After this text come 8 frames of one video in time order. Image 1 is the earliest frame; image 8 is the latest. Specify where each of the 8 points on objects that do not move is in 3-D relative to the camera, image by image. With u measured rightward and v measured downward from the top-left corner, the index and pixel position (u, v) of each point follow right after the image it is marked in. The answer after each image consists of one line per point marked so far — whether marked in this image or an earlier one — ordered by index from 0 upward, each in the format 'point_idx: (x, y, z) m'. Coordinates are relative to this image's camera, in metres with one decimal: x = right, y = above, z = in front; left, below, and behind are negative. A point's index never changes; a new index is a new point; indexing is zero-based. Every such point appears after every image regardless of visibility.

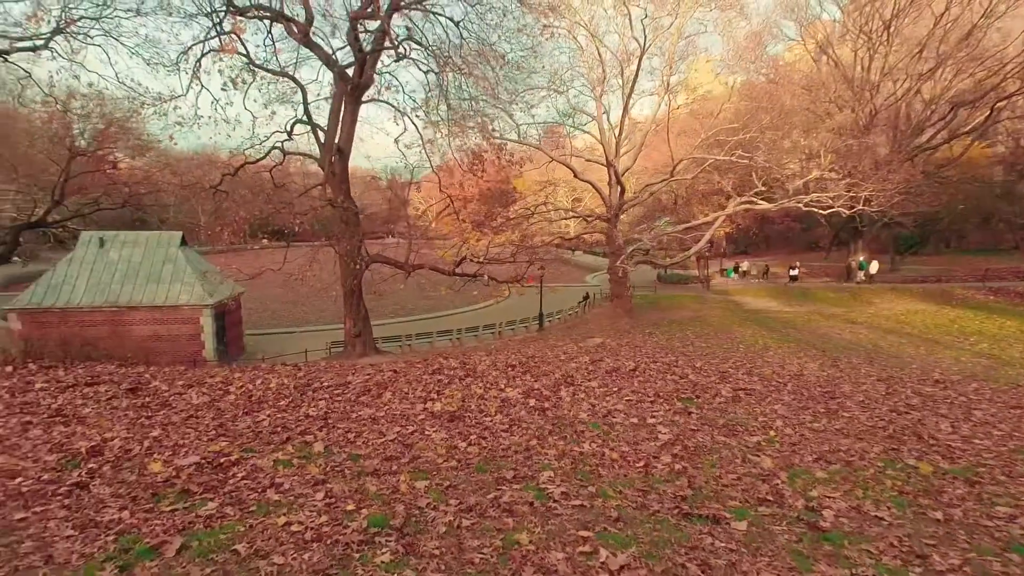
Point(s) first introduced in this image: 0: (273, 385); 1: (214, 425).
0: (-3.5, -1.4, +8.1) m
1: (-3.1, -1.4, +5.8) m
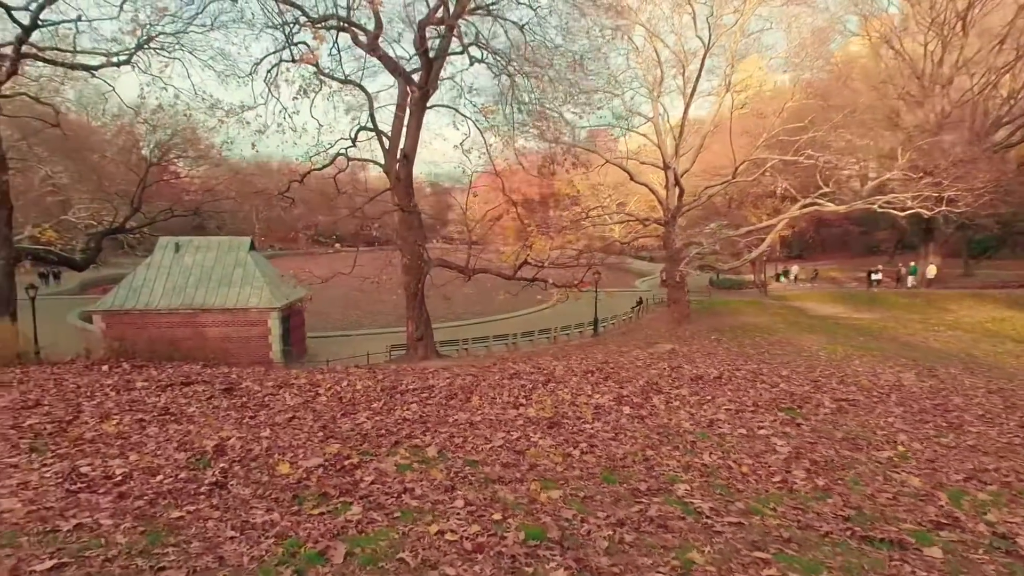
0: (-2.3, -1.5, +8.2) m
1: (-2.1, -1.5, +5.8) m
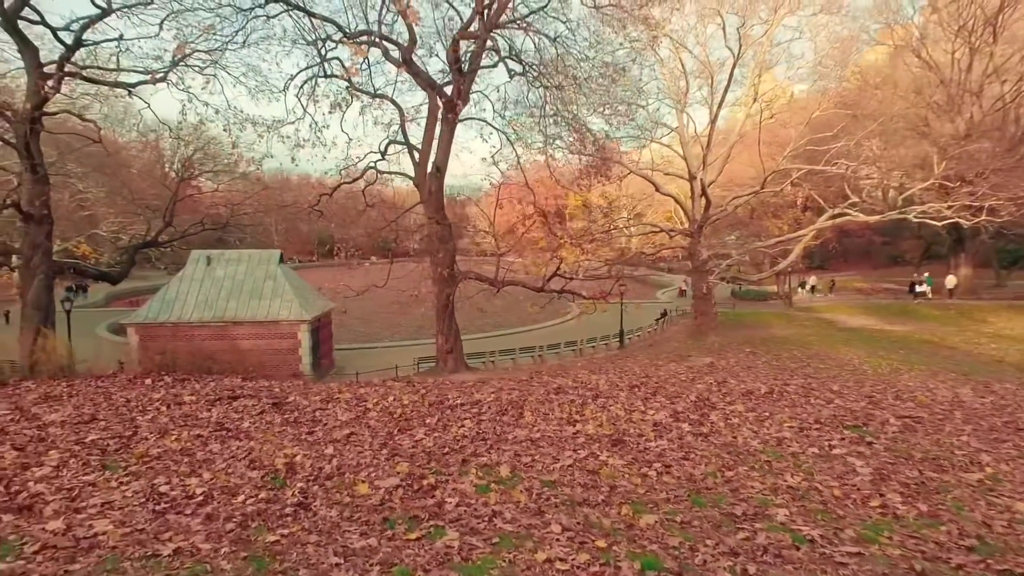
0: (-1.6, -1.7, +8.1) m
1: (-1.4, -1.6, +5.7) m
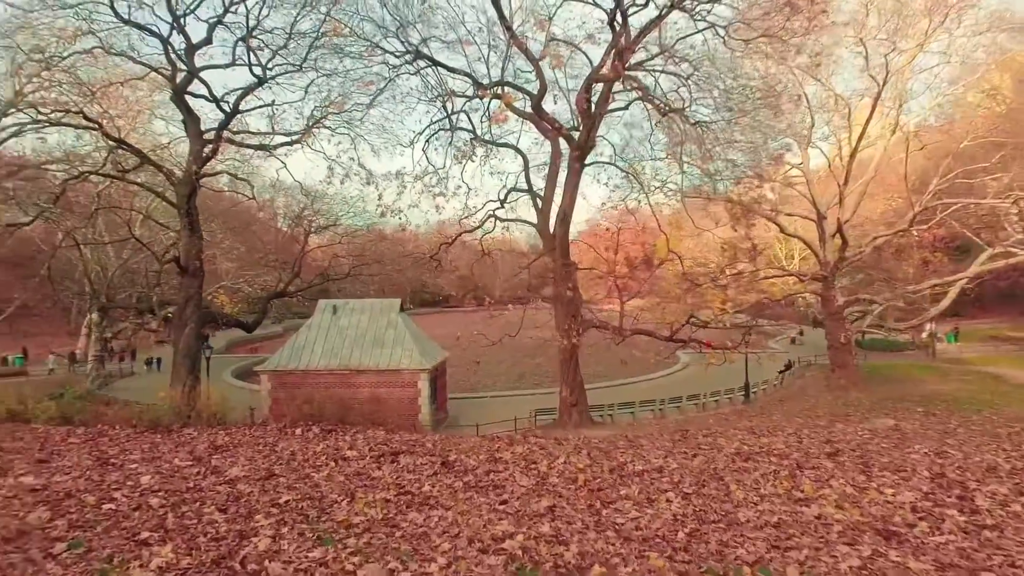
0: (+0.9, -2.4, +7.3) m
1: (+0.7, -2.1, +5.0) m
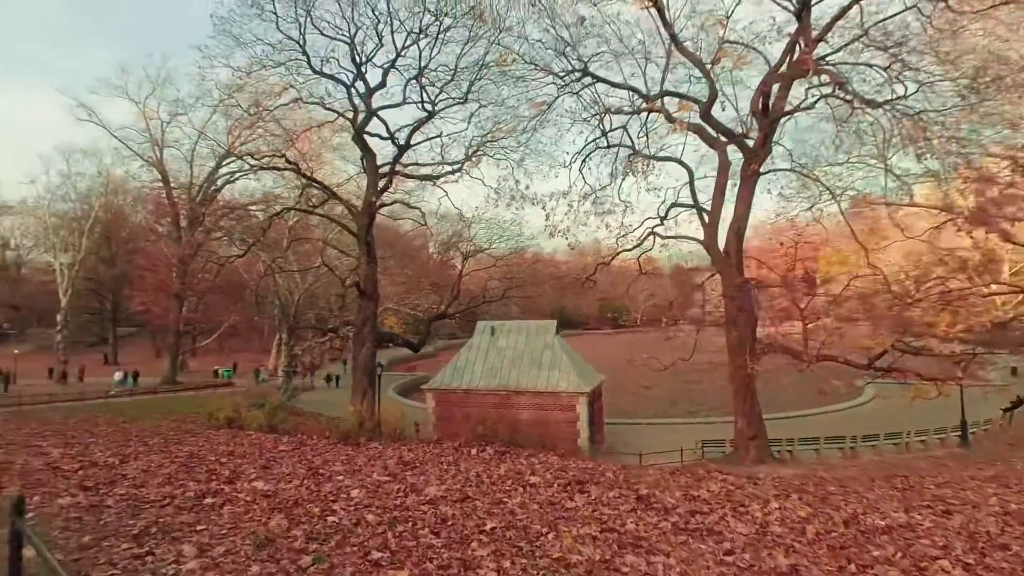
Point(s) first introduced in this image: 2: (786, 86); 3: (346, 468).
0: (+3.3, -2.6, +6.3) m
1: (+2.5, -2.2, +4.1) m
2: (+6.5, +4.8, +13.0) m
3: (-2.4, -2.6, +8.0) m
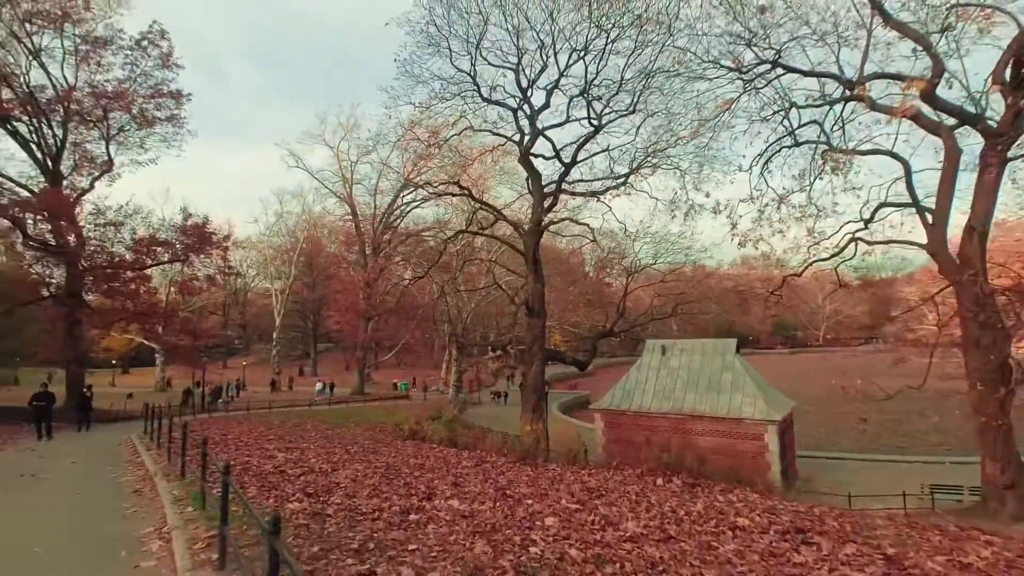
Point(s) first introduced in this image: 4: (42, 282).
0: (+5.3, -2.7, +4.6) m
1: (+4.0, -2.3, +2.7) m
2: (+10.1, +4.6, +10.4) m
3: (+0.3, -2.9, +7.8) m
4: (-16.9, +0.2, +19.8) m
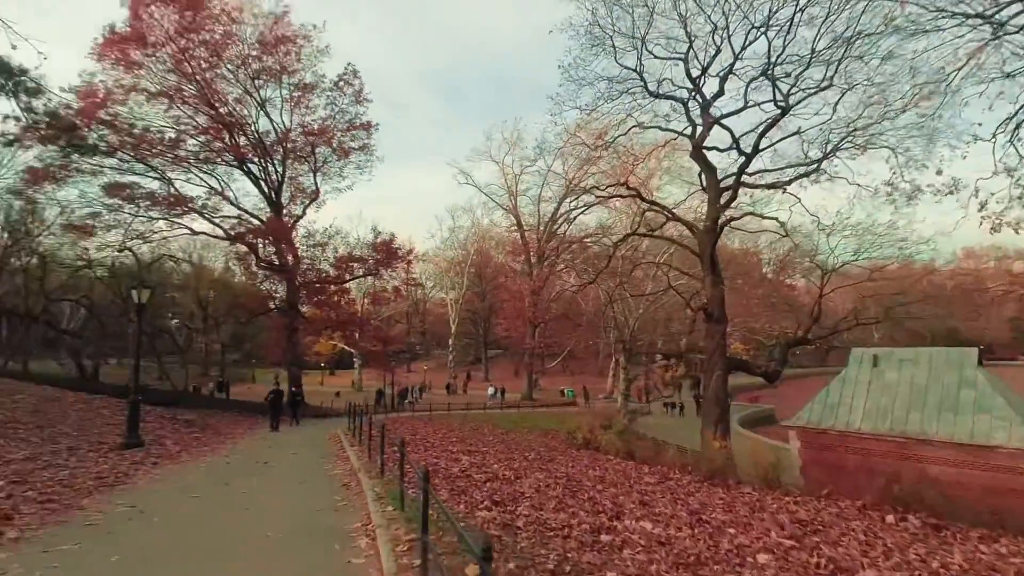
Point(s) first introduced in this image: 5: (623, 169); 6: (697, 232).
0: (+6.6, -2.5, +2.4) m
1: (+4.8, -2.1, +1.0) m
2: (+12.7, +4.8, +6.7) m
3: (+2.8, -2.9, +6.9) m
4: (-10.3, -0.3, +23.5) m
5: (+3.4, +3.7, +17.0) m
6: (+5.7, +1.8, +17.1) m
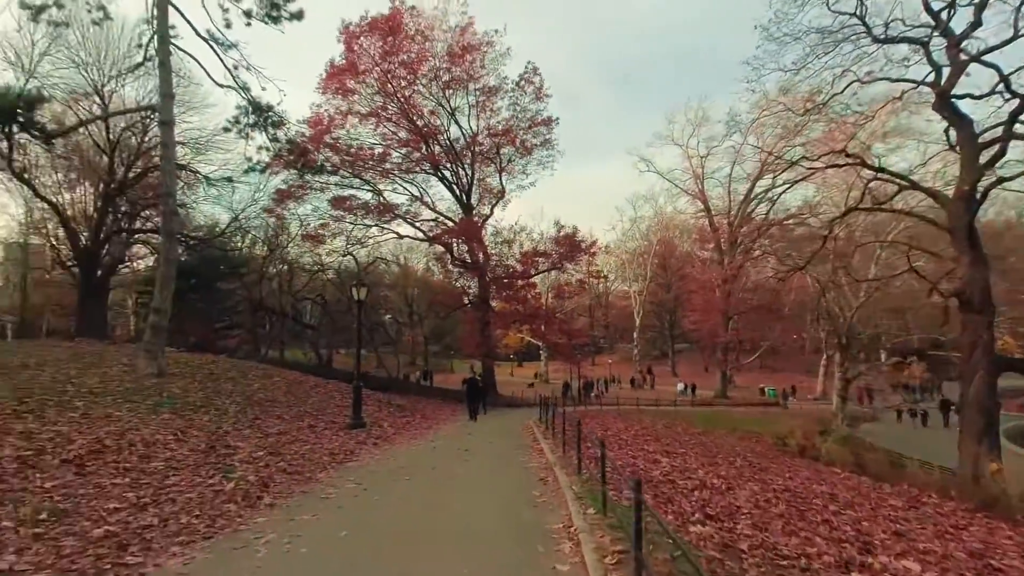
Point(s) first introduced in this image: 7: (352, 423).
0: (+7.2, -2.3, -0.3) m
1: (+5.0, -2.0, -1.1) m
2: (+14.2, +5.2, +1.8) m
3: (+5.0, -2.7, +5.2) m
4: (-2.2, -0.2, +25.1) m
5: (+8.7, +4.1, +14.6) m
6: (+10.9, +2.2, +13.9) m
7: (-3.4, -2.9, +11.7) m
